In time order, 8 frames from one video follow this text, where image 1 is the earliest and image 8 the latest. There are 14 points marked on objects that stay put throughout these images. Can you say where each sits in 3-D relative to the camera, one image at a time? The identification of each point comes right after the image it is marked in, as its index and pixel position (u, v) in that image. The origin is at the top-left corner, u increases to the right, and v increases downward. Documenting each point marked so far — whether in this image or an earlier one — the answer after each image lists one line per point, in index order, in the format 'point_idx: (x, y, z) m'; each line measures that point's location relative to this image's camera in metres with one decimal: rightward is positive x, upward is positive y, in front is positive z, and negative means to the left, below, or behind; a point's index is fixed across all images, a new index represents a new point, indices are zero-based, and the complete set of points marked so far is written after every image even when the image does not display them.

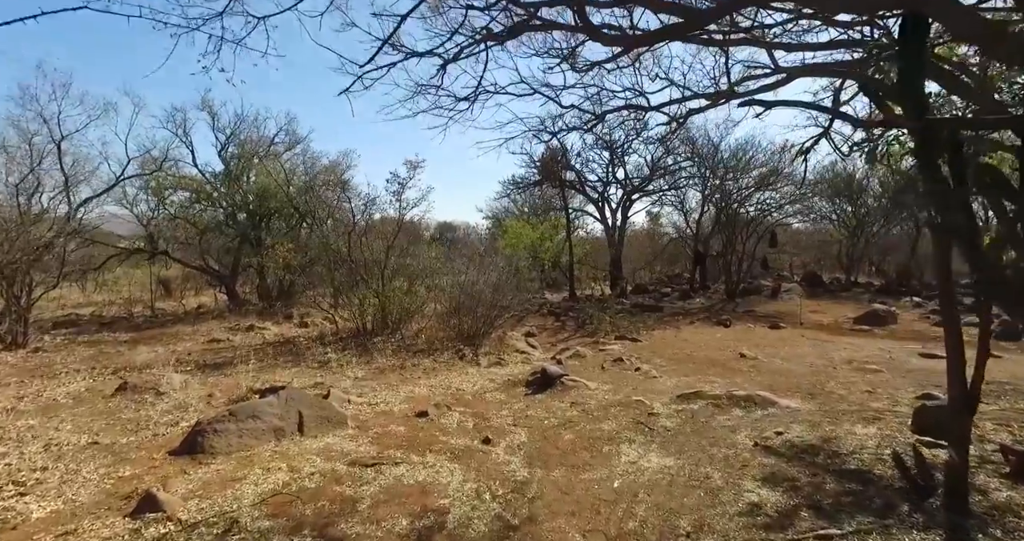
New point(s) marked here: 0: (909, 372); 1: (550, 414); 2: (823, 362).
0: (+5.2, -1.3, +7.4) m
1: (+0.4, -1.4, +5.5) m
2: (+4.4, -1.3, +8.0) m
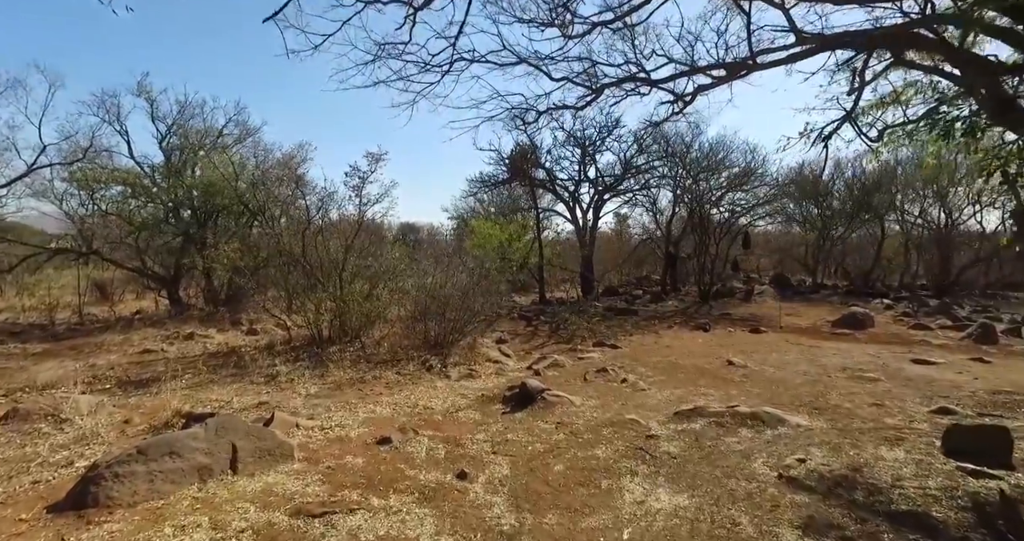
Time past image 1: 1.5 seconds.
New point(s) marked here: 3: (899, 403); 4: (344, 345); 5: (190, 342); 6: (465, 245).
0: (+4.9, -1.3, +7.0) m
1: (+0.2, -1.4, +4.7) m
2: (+4.0, -1.3, +7.5) m
3: (+4.0, -1.4, +5.8) m
4: (-2.5, -1.1, +8.3) m
5: (-4.9, -1.1, +8.6) m
6: (-1.1, +0.6, +13.1) m
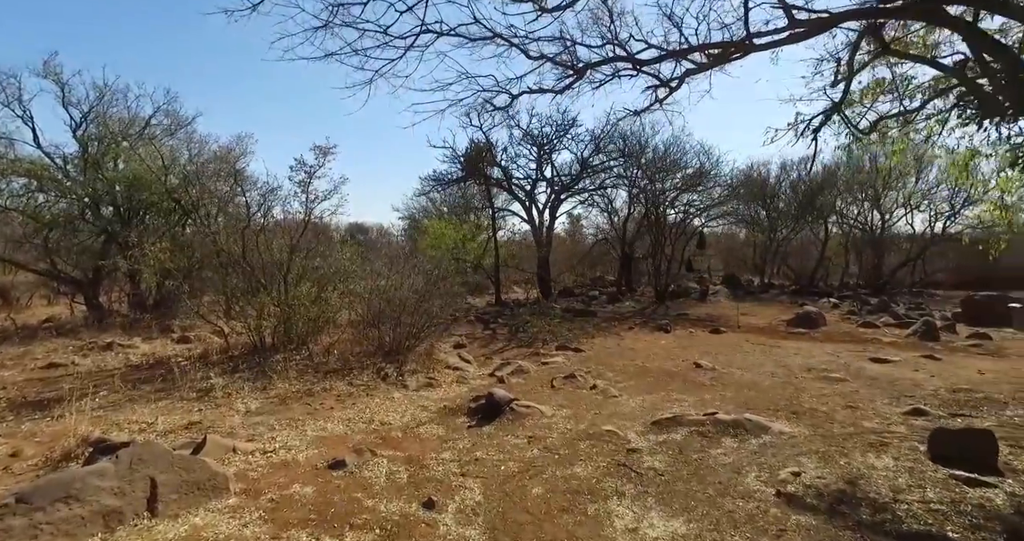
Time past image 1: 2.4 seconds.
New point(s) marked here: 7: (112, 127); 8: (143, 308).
0: (+4.5, -1.3, +7.0) m
1: (0.0, -1.4, +4.3) m
2: (+3.5, -1.3, +7.4) m
3: (+3.7, -1.4, +5.7) m
4: (-3.0, -1.1, +7.6) m
5: (-5.5, -1.1, +7.7) m
6: (-2.1, +0.6, +12.5) m
7: (-8.5, +3.1, +12.0) m
8: (-7.3, -0.7, +11.2) m
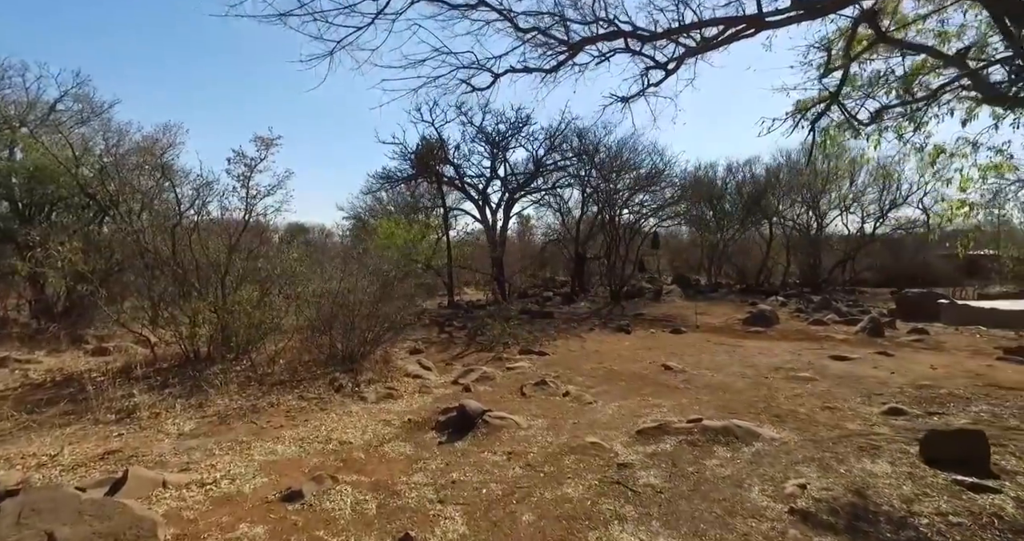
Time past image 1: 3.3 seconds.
0: (+4.0, -1.3, +7.0) m
1: (-0.2, -1.4, +3.9) m
2: (+3.1, -1.3, +7.3) m
3: (+3.4, -1.3, +5.7) m
4: (-3.5, -1.1, +6.9) m
5: (-5.9, -1.2, +6.7) m
6: (-3.0, +0.5, +11.9) m
7: (-9.4, +3.0, +10.7) m
8: (-8.1, -0.8, +10.0) m
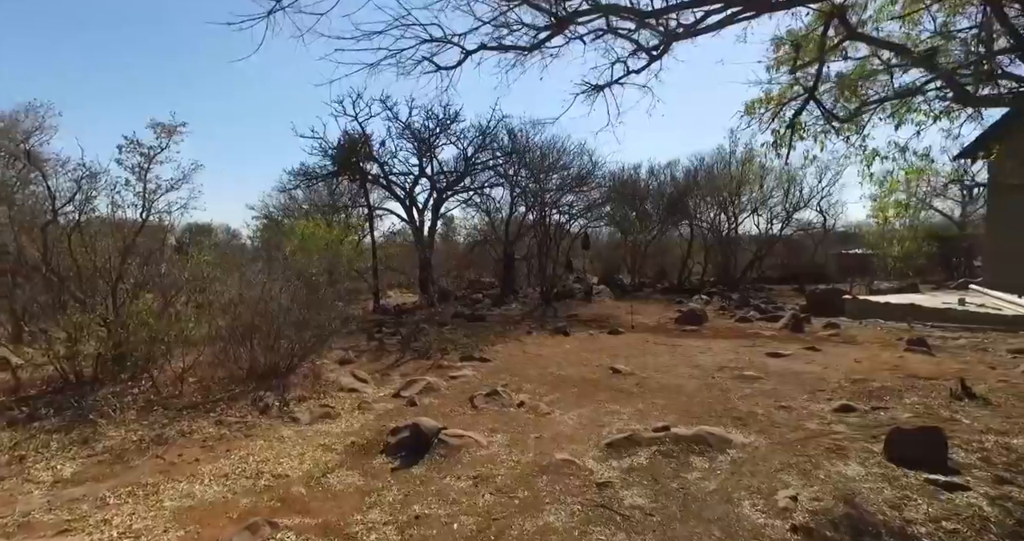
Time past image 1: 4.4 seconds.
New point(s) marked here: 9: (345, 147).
0: (+3.4, -1.3, +7.1) m
1: (-0.4, -1.4, +3.4) m
2: (+2.4, -1.3, +7.3) m
3: (+2.9, -1.3, +5.7) m
4: (-4.0, -1.2, +5.9) m
5: (-6.5, -1.3, +5.4) m
6: (-4.3, +0.5, +10.9) m
7: (-10.5, +2.9, +8.9) m
8: (-9.1, -0.9, +8.3) m
9: (-4.7, +3.5, +15.9) m
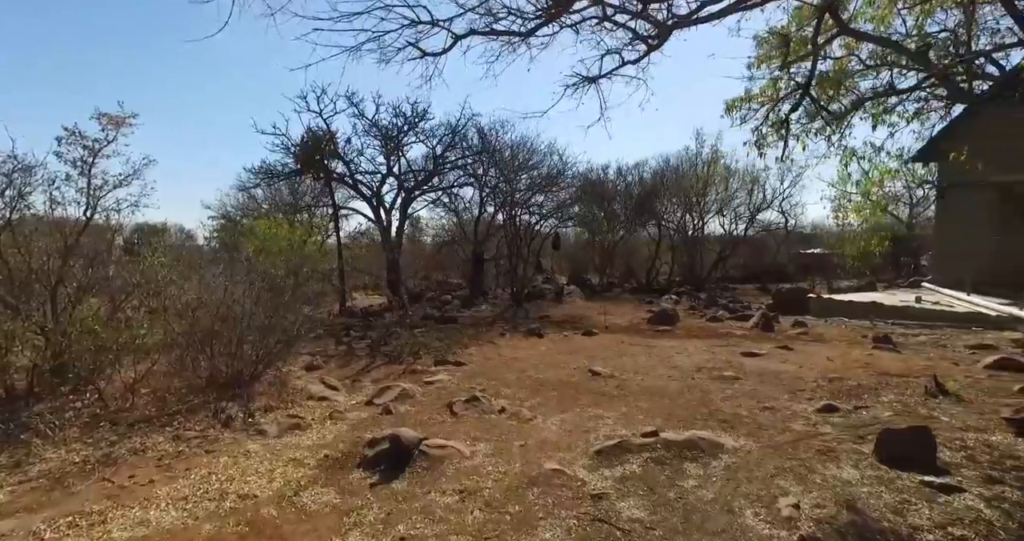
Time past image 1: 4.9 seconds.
0: (+3.1, -1.3, +7.1) m
1: (-0.4, -1.4, +3.2) m
2: (+2.1, -1.3, +7.2) m
3: (+2.7, -1.3, +5.7) m
4: (-4.2, -1.2, +5.4) m
5: (-6.6, -1.3, +4.8) m
6: (-4.8, +0.4, +10.4) m
7: (-10.9, +2.8, +8.0) m
8: (-9.4, -1.0, +7.6) m
9: (-5.6, +3.5, +15.4) m
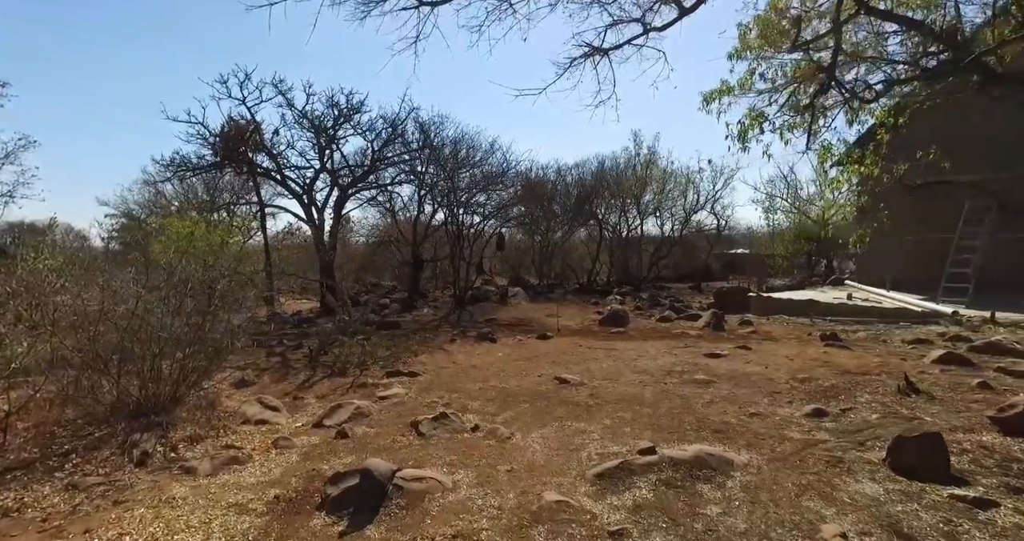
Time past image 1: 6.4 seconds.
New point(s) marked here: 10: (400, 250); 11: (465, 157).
0: (+2.6, -1.3, +6.9) m
1: (-0.3, -1.4, +2.6) m
2: (+1.6, -1.3, +6.9) m
3: (+2.4, -1.3, +5.4) m
4: (-4.4, -1.3, +4.3) m
5: (-6.7, -1.4, +3.4) m
6: (-5.6, +0.4, +9.2) m
7: (-11.3, +2.7, +6.0) m
8: (-9.8, -1.0, +5.8) m
9: (-7.0, +3.4, +14.1) m
10: (-3.9, +0.8, +19.5) m
11: (-1.4, +3.4, +16.7) m
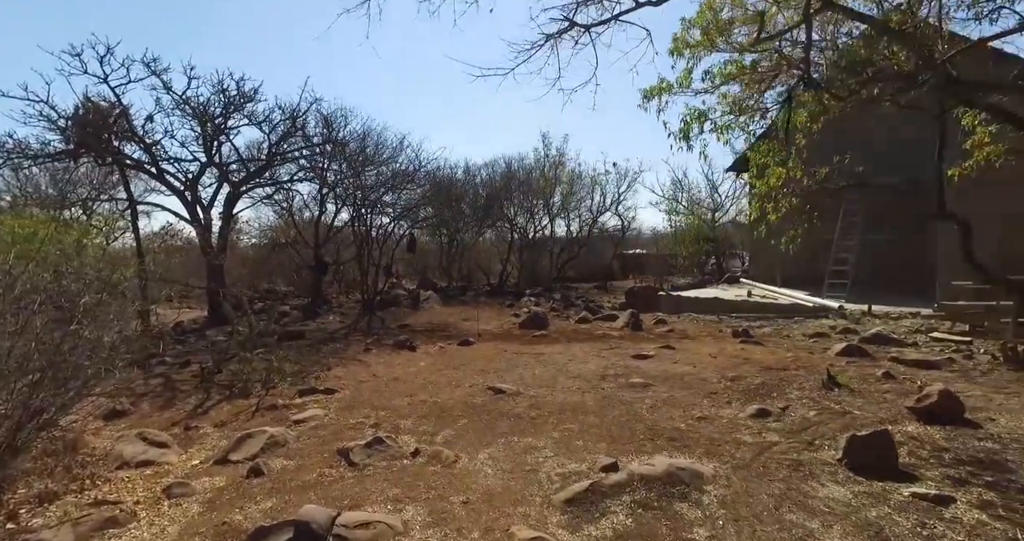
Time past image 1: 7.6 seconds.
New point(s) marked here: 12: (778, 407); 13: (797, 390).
0: (+1.8, -1.3, +6.8) m
1: (-0.3, -1.5, +2.1) m
2: (+0.8, -1.3, +6.7) m
3: (+1.9, -1.3, +5.4) m
4: (-4.7, -1.4, +3.1) m
5: (-6.8, -1.5, +1.7) m
6: (-6.8, +0.3, +7.7) m
7: (-11.9, +2.5, +3.6) m
8: (-10.2, -1.2, +3.6) m
9: (-9.0, +3.2, +12.2) m
10: (-6.8, +0.6, +18.1) m
11: (-3.9, +3.3, +15.8) m
12: (+2.5, -1.3, +5.4) m
13: (+3.1, -1.3, +6.1) m
